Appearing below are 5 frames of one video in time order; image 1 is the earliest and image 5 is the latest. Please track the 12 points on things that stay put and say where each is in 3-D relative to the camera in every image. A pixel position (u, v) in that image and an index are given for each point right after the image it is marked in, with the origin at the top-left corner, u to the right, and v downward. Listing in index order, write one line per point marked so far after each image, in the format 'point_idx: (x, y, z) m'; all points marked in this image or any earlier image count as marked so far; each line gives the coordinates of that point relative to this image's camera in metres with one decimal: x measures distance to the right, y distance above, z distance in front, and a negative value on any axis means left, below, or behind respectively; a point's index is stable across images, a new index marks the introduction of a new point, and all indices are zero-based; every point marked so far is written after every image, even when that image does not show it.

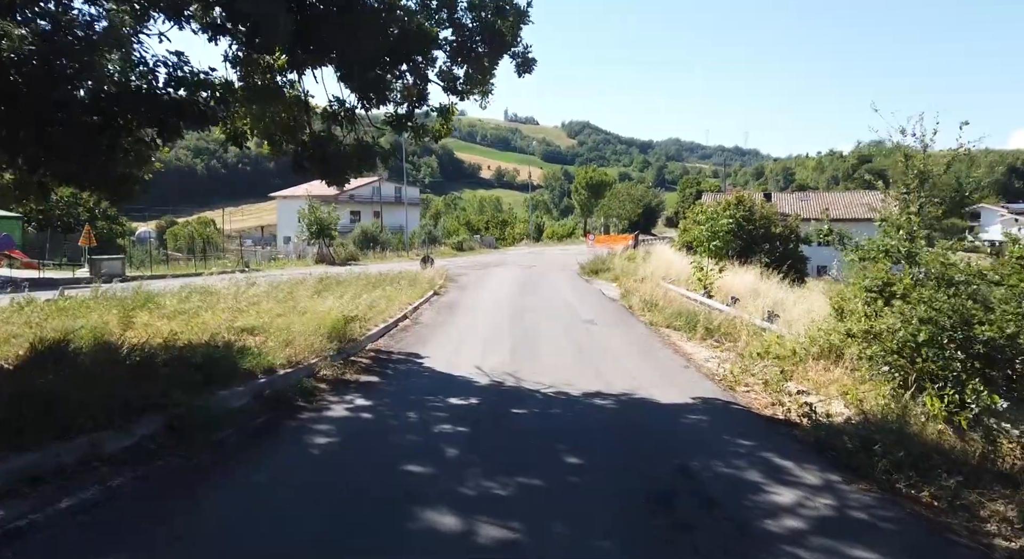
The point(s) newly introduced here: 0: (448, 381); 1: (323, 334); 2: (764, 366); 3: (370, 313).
0: (-0.8, -1.3, +8.1) m
1: (-2.7, -0.8, +9.1) m
2: (+3.5, -1.2, +8.9) m
3: (-2.6, -0.6, +11.7) m
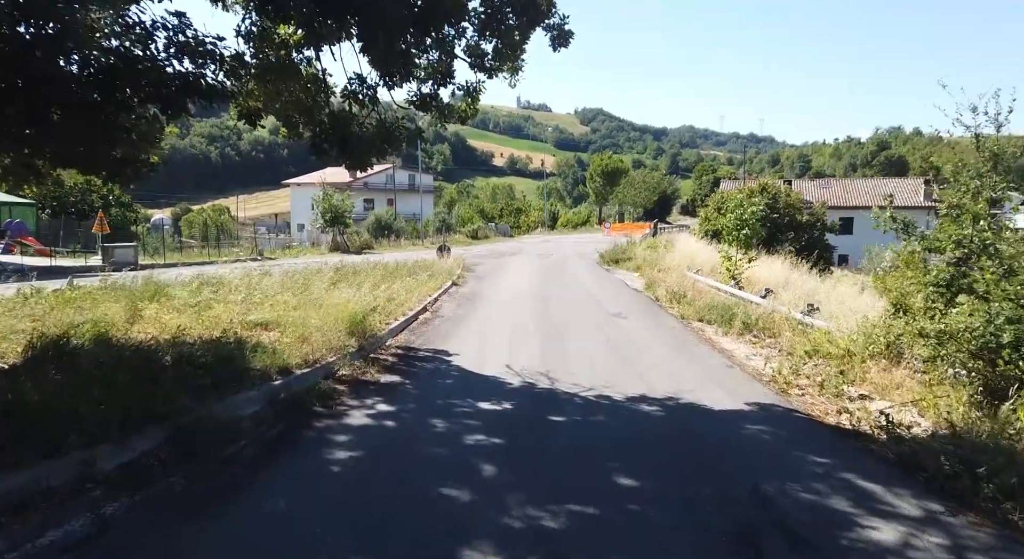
0: (-0.4, -1.2, +7.5) m
1: (-2.3, -0.7, +8.5) m
2: (+3.9, -1.1, +8.2) m
3: (-2.2, -0.4, +11.2) m
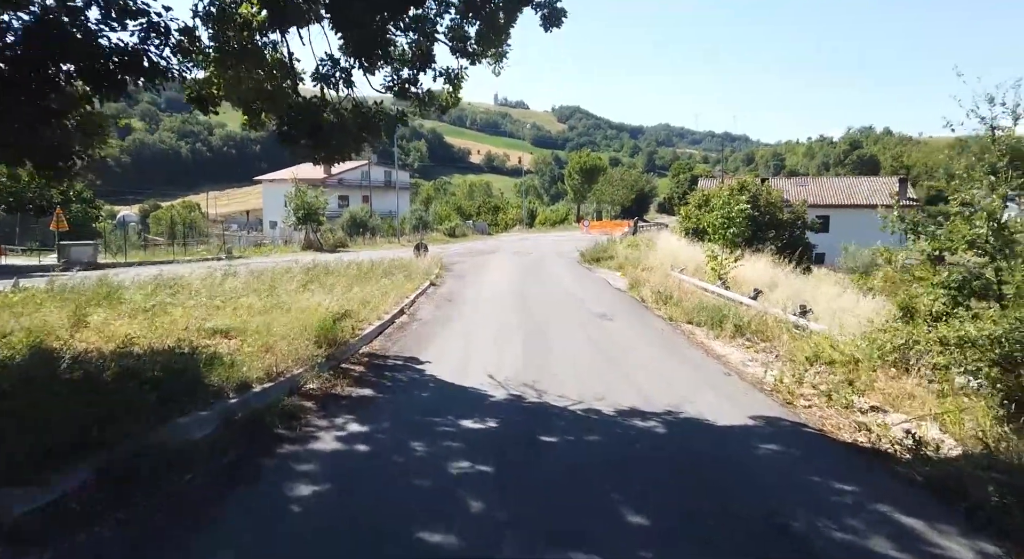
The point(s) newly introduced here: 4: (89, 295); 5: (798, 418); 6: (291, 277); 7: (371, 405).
0: (-0.6, -1.2, +6.8) m
1: (-2.5, -0.7, +7.8) m
2: (+3.7, -1.1, +7.8) m
3: (-2.4, -0.5, +10.5) m
4: (-6.4, -0.2, +9.7) m
5: (+2.8, -1.4, +6.2) m
6: (-4.7, 0.0, +13.8) m
7: (-1.4, -1.2, +6.3) m
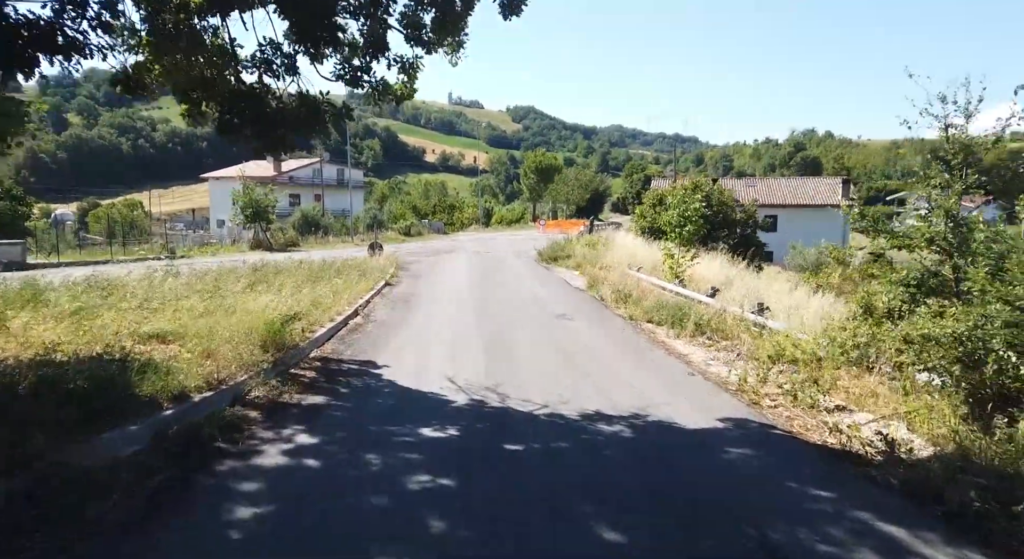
0: (-1.0, -1.2, +6.5) m
1: (-2.9, -0.7, +7.3) m
2: (+3.2, -1.1, +7.7) m
3: (-3.1, -0.5, +10.0) m
4: (-7.0, -0.3, +8.9) m
5: (+2.4, -1.3, +6.1) m
6: (-5.6, 0.0, +13.1) m
7: (-1.7, -1.2, +5.9) m
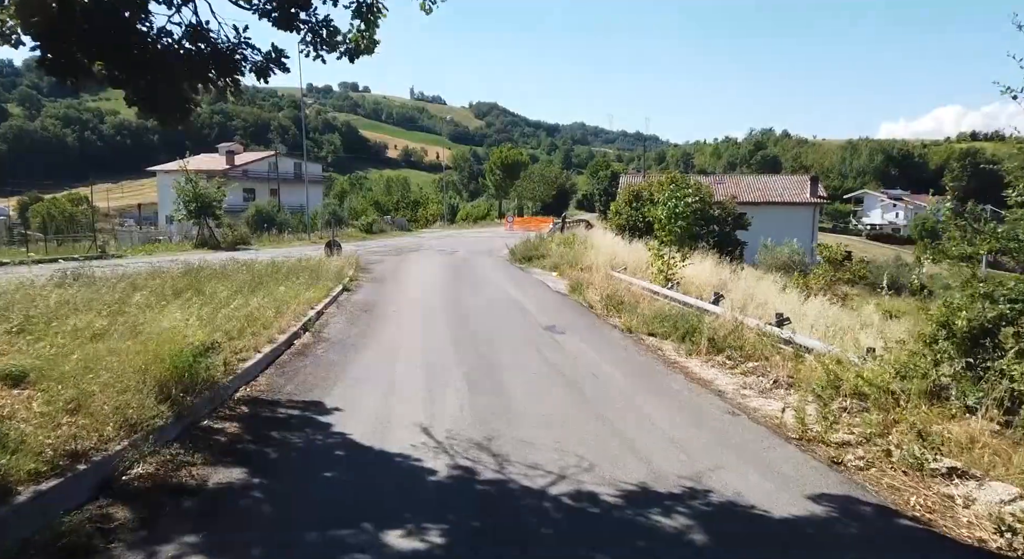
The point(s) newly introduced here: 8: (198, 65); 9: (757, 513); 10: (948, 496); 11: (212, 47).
0: (-1.0, -1.4, +4.6) m
1: (-3.0, -0.8, +5.3) m
2: (+3.2, -1.2, +6.0) m
3: (-3.3, -0.6, +7.9) m
4: (-7.1, -0.4, +6.7) m
5: (+2.4, -1.5, +4.4) m
6: (-6.0, -0.1, +10.9) m
7: (-1.7, -1.4, +3.9) m
8: (-2.5, +1.7, +5.2) m
9: (+1.5, -1.4, +4.0) m
10: (+3.0, -1.5, +4.3) m
11: (-2.4, +1.8, +5.3) m
